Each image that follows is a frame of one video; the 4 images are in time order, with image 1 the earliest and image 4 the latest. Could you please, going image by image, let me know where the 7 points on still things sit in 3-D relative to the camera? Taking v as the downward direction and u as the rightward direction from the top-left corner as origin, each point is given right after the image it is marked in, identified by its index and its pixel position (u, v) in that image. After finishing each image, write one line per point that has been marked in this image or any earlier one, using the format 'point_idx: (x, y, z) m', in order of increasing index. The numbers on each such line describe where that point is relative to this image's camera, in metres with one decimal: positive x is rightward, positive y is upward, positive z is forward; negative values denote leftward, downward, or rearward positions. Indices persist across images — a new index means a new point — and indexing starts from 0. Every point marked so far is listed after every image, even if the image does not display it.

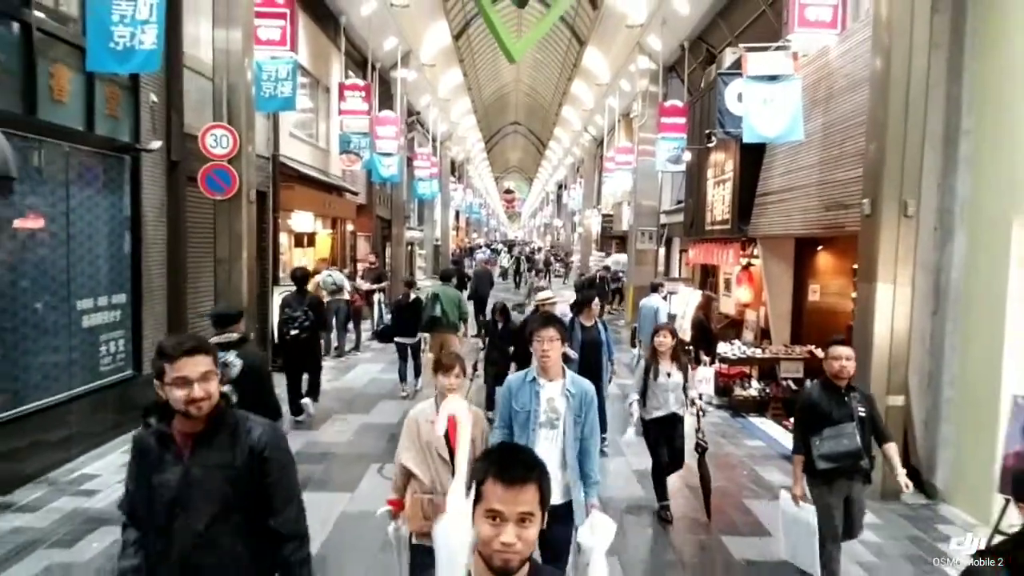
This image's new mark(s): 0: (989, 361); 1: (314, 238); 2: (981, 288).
0: (+4.4, -0.7, +6.2) m
1: (-4.6, +1.2, +15.3) m
2: (+4.5, 0.0, +6.3) m
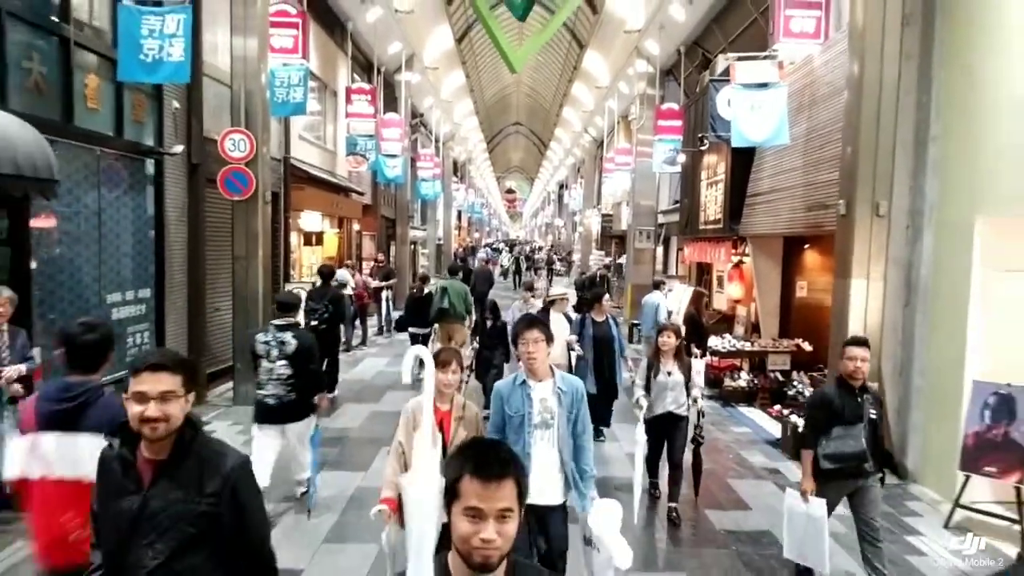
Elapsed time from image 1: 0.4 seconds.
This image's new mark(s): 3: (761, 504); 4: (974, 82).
0: (+4.5, -0.6, +6.7) m
1: (-4.5, +1.2, +15.9) m
2: (+4.5, 0.0, +6.8) m
3: (+2.5, -2.1, +6.5) m
4: (+4.6, +2.0, +6.5) m
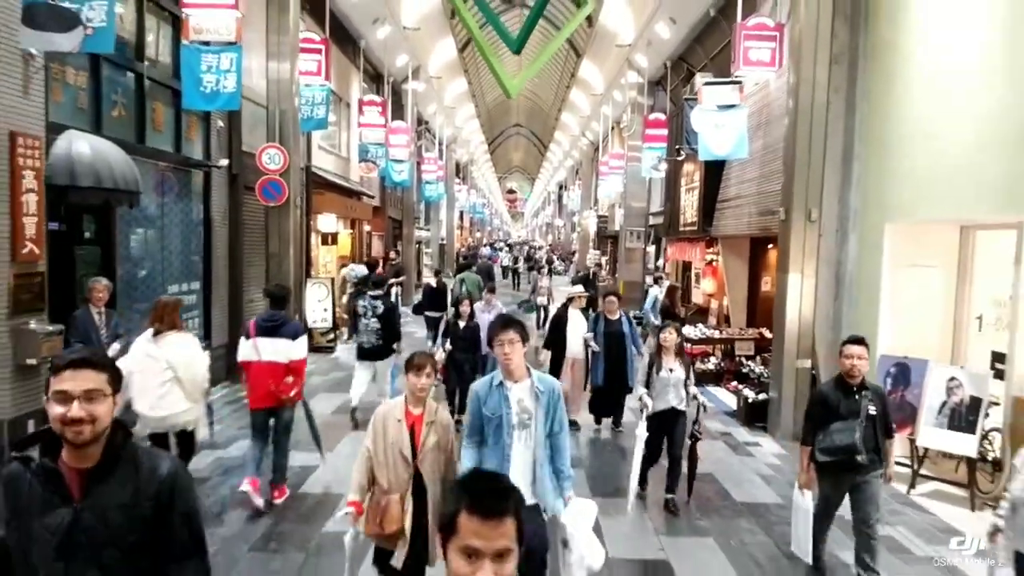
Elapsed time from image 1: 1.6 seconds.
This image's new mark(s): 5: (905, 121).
0: (+4.4, -0.5, +8.1) m
1: (-4.6, +1.3, +17.4) m
2: (+4.4, +0.1, +8.3) m
3: (+2.4, -2.0, +8.0) m
4: (+4.5, +2.1, +8.0) m
5: (+4.5, +2.0, +7.7) m
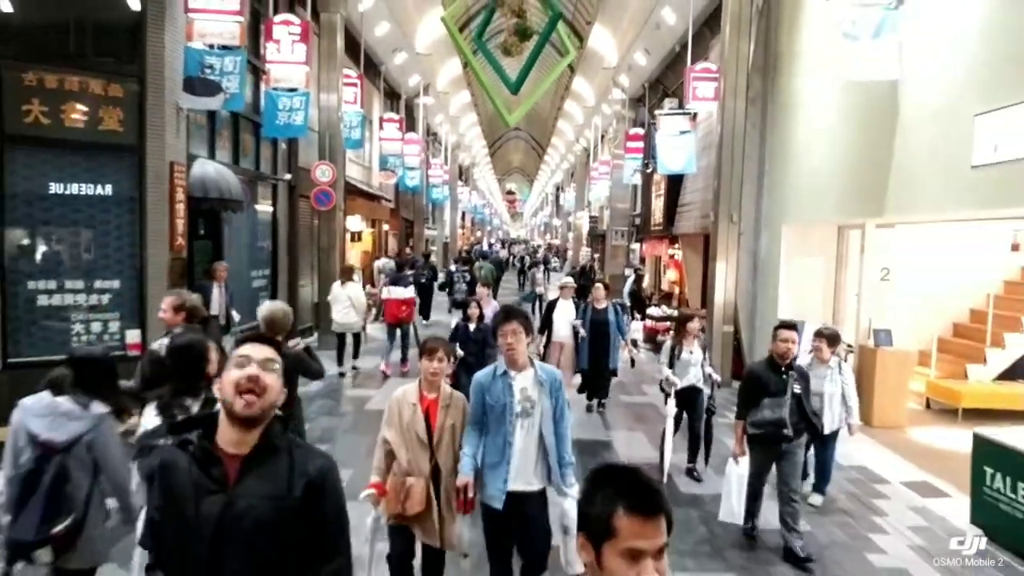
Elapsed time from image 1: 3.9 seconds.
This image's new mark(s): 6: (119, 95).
0: (+4.4, -0.3, +11.1) m
1: (-4.6, +1.6, +20.3) m
2: (+4.4, +0.4, +11.2) m
3: (+2.4, -1.8, +10.9) m
4: (+4.5, +2.4, +10.9) m
5: (+4.5, +2.2, +10.6) m
6: (-5.3, +2.6, +8.9) m
